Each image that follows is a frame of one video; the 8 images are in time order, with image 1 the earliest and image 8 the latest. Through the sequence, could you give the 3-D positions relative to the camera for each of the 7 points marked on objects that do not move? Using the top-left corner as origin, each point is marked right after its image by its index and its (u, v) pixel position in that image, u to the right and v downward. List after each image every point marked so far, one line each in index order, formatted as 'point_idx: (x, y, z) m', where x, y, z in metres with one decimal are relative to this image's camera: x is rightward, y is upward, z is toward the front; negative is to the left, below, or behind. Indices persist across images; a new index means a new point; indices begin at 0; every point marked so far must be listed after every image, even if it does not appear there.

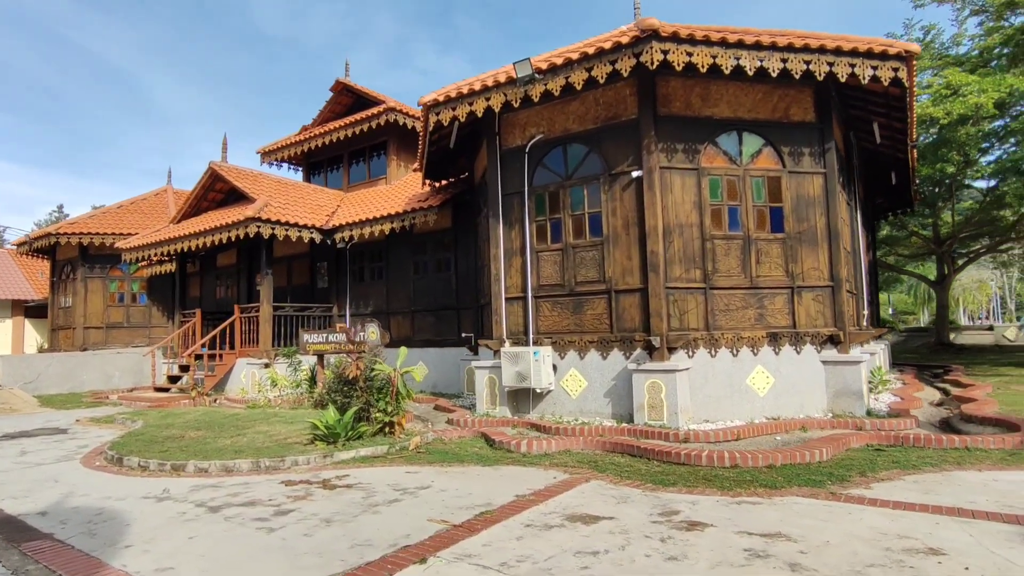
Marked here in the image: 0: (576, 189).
0: (+1.1, +1.7, +9.8) m
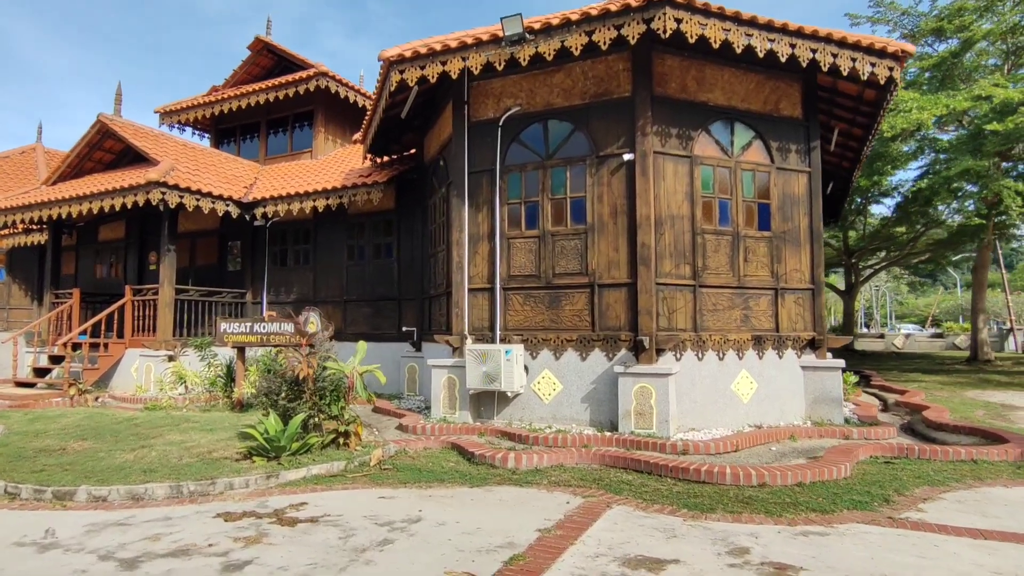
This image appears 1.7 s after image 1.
0: (+0.7, +1.8, +8.8) m
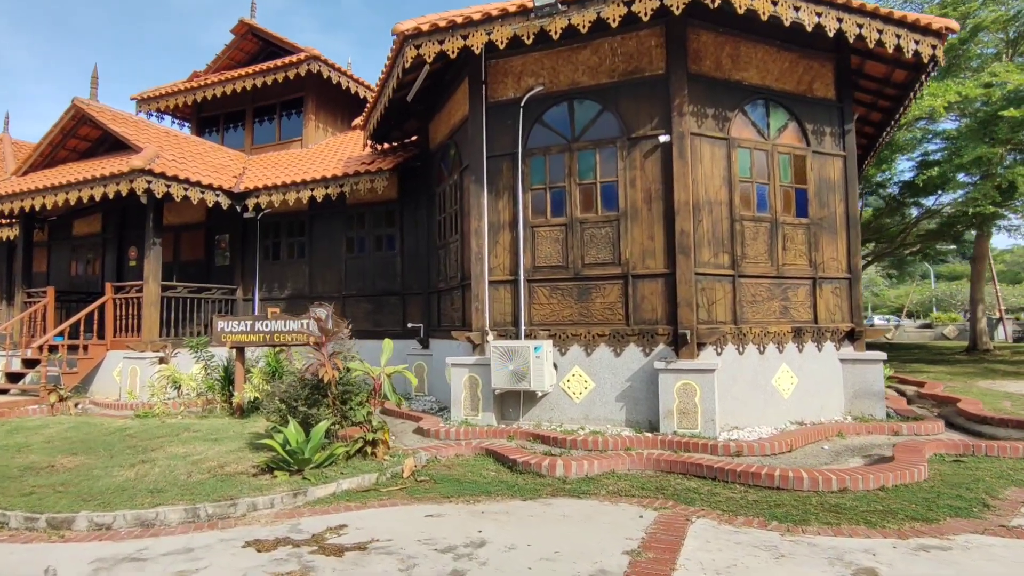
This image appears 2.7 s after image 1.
0: (+1.0, +1.9, +8.2) m
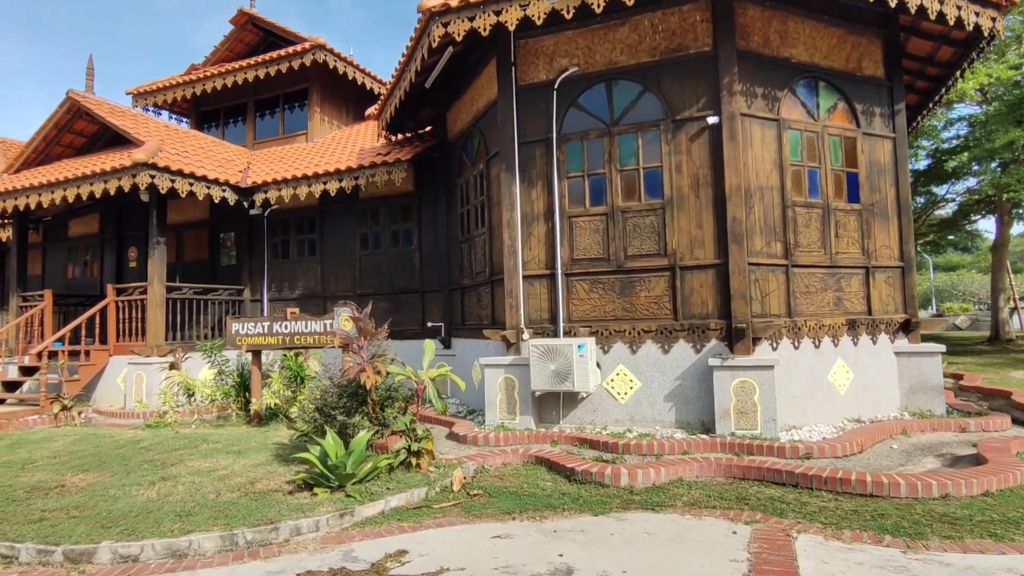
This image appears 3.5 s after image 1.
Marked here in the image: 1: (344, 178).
0: (+1.5, +2.0, +7.7) m
1: (-3.2, +2.1, +10.9) m
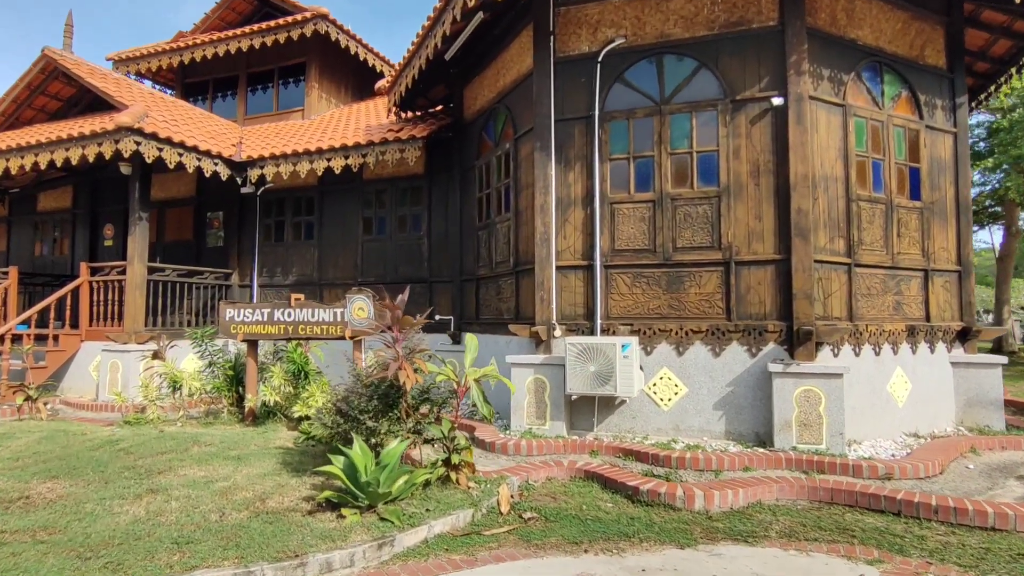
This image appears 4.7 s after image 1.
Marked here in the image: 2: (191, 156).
0: (+2.0, +2.1, +7.0) m
1: (-2.8, +2.3, +10.0) m
2: (-5.5, +2.3, +9.9) m
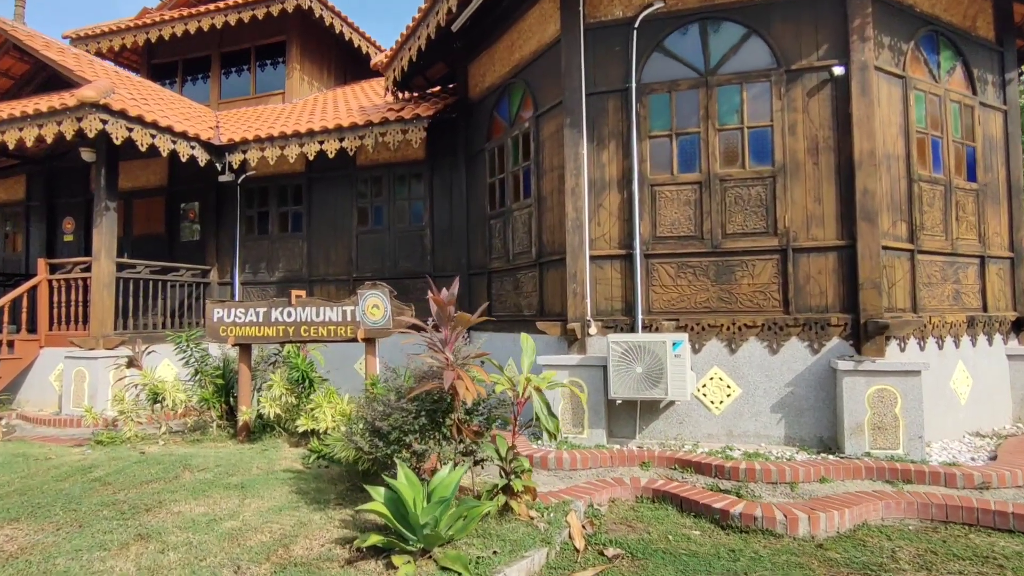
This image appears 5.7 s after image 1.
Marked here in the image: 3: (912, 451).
0: (+2.3, +2.2, +6.3) m
1: (-2.6, +2.4, +9.0) m
2: (-5.3, +2.3, +8.8) m
3: (+3.8, -1.5, +5.4) m
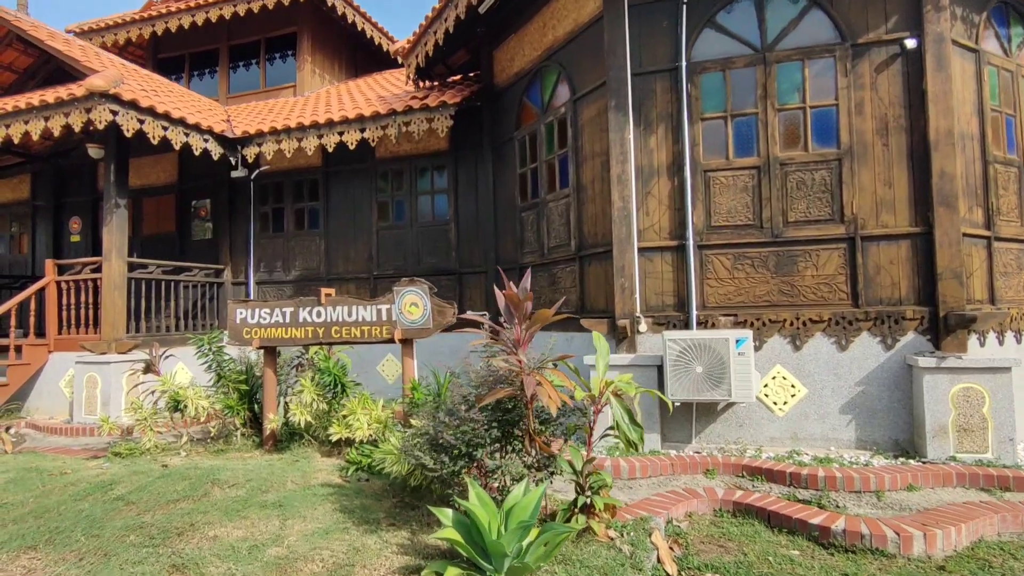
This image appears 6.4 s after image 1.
0: (+2.7, +2.2, +5.8) m
1: (-2.2, +2.4, +8.6) m
2: (-4.9, +2.3, +8.4) m
3: (+4.2, -1.4, +5.0) m
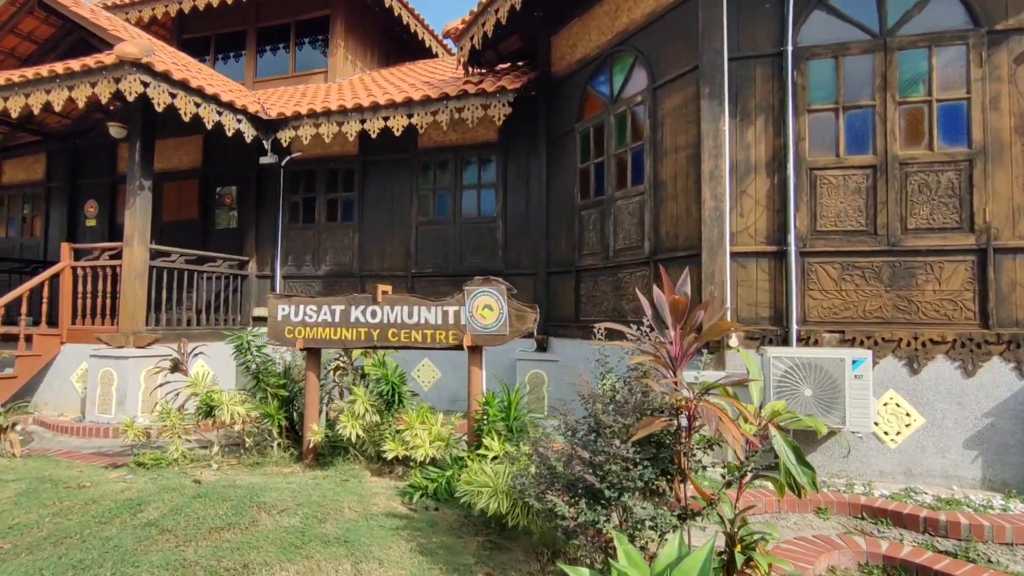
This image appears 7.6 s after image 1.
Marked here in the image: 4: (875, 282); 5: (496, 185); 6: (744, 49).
0: (+3.5, +2.1, +5.2) m
1: (-1.4, +2.4, +8.0) m
2: (-4.1, +2.4, +7.8) m
3: (+4.9, -1.6, +4.3) m
4: (+3.2, +0.1, +5.2) m
5: (-0.2, +1.5, +8.6) m
6: (+2.2, +2.3, +5.6) m
